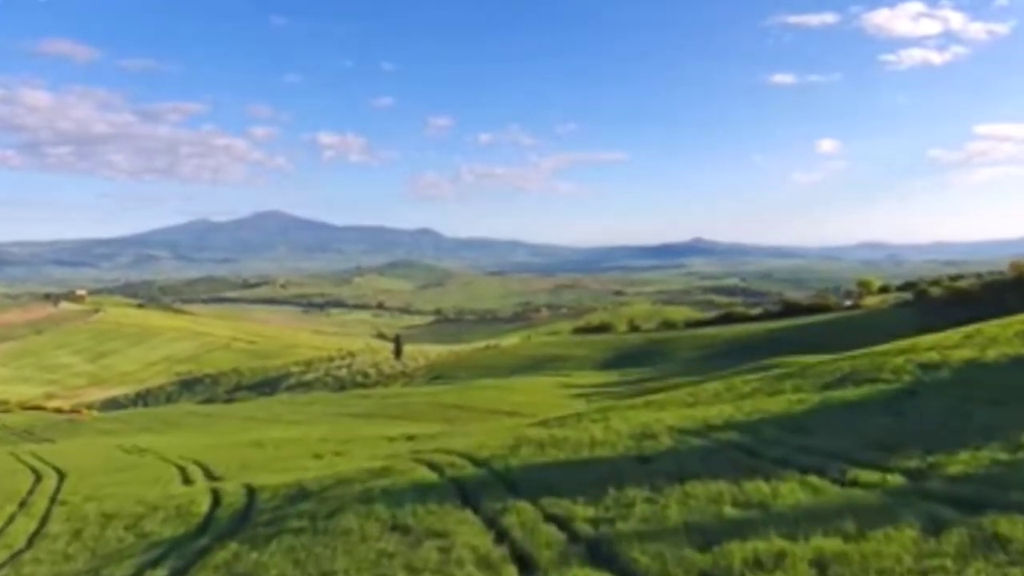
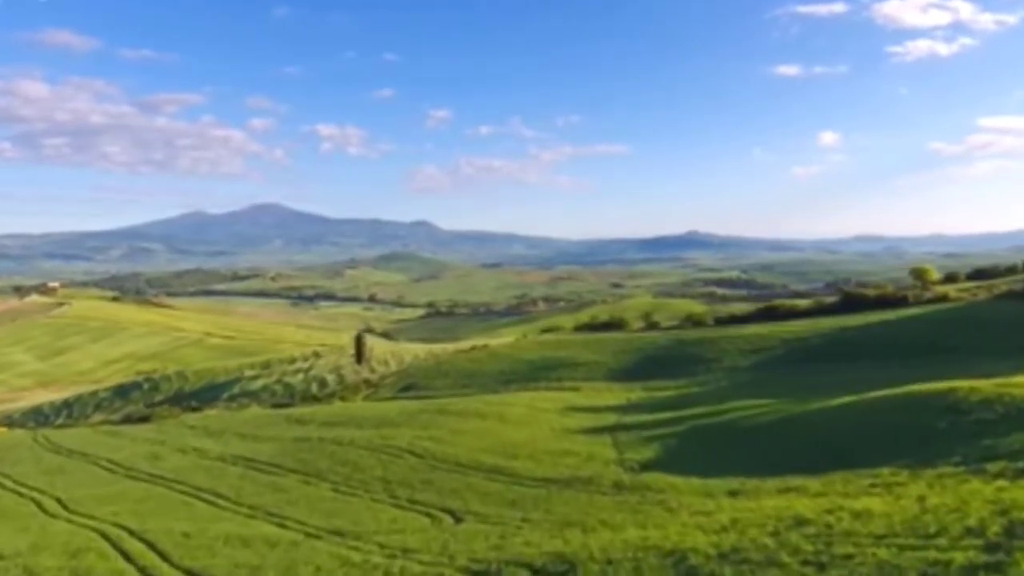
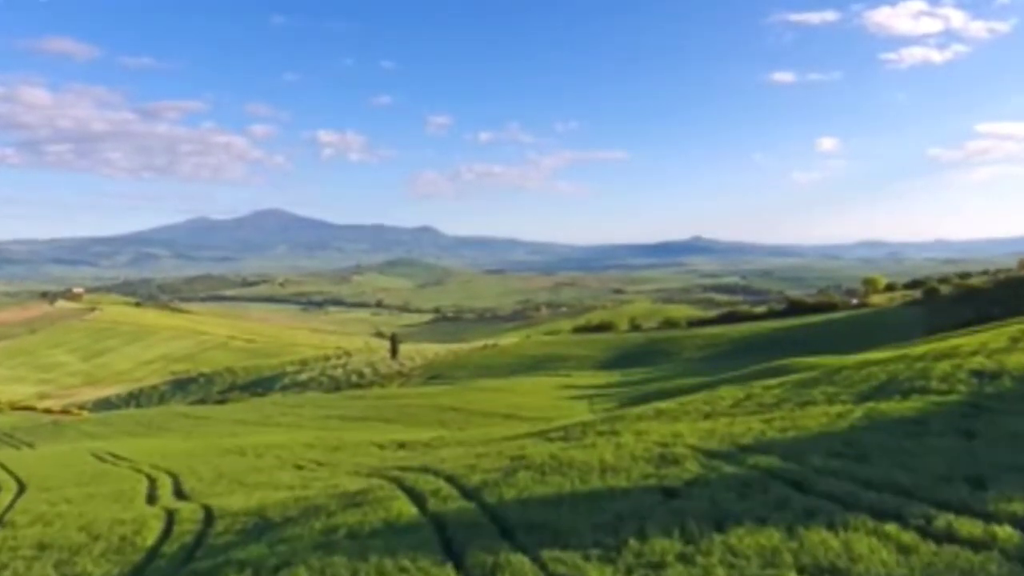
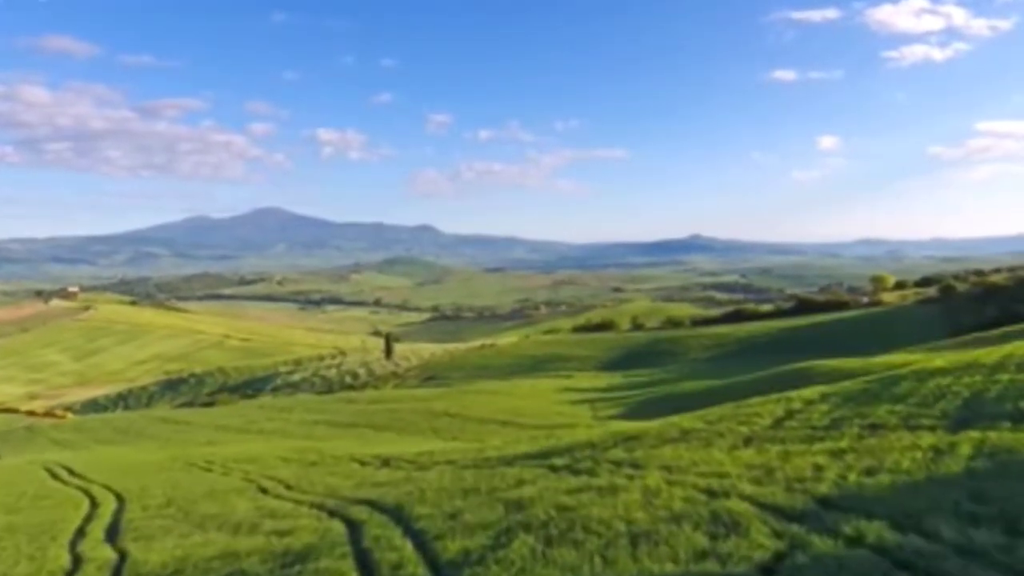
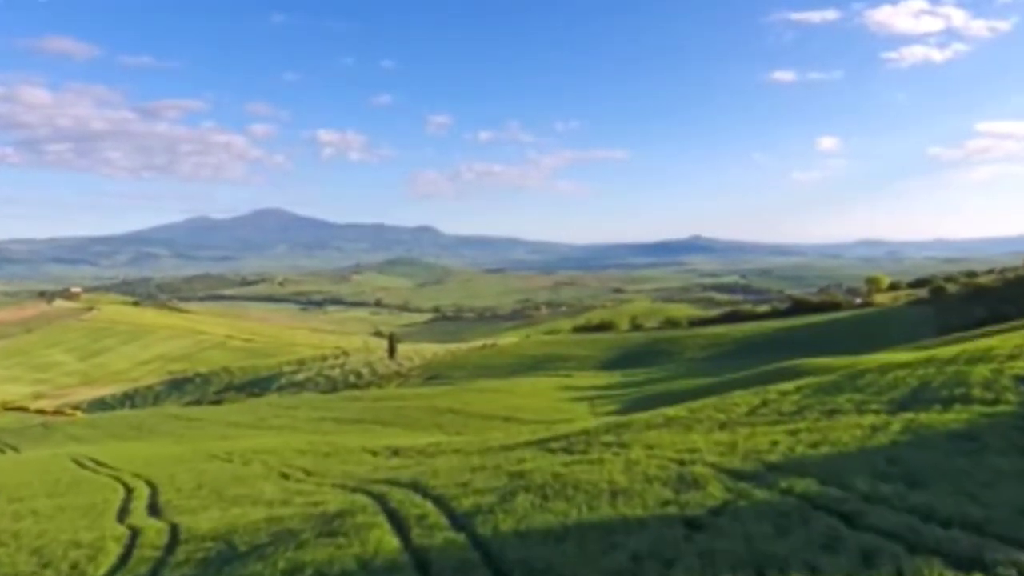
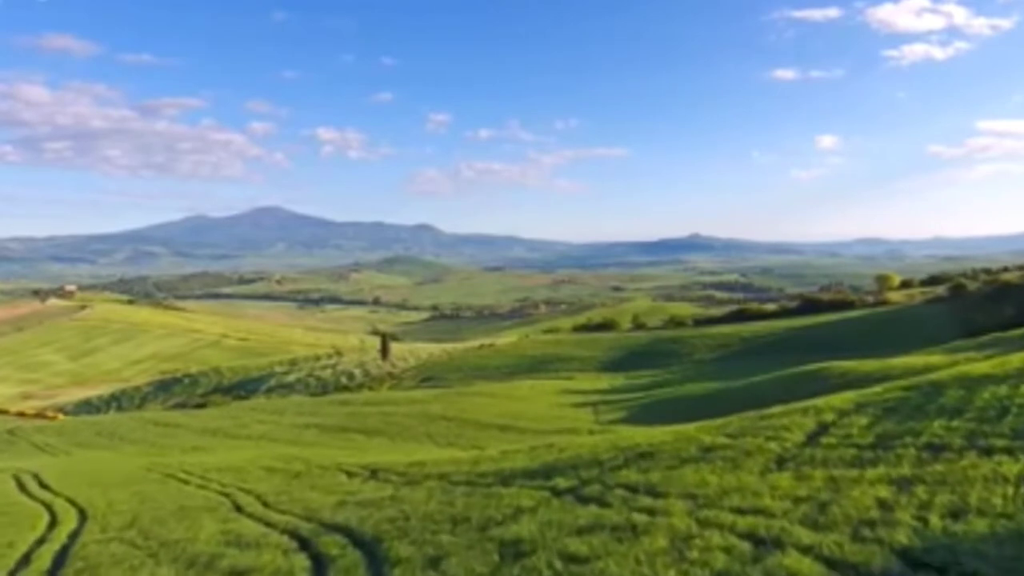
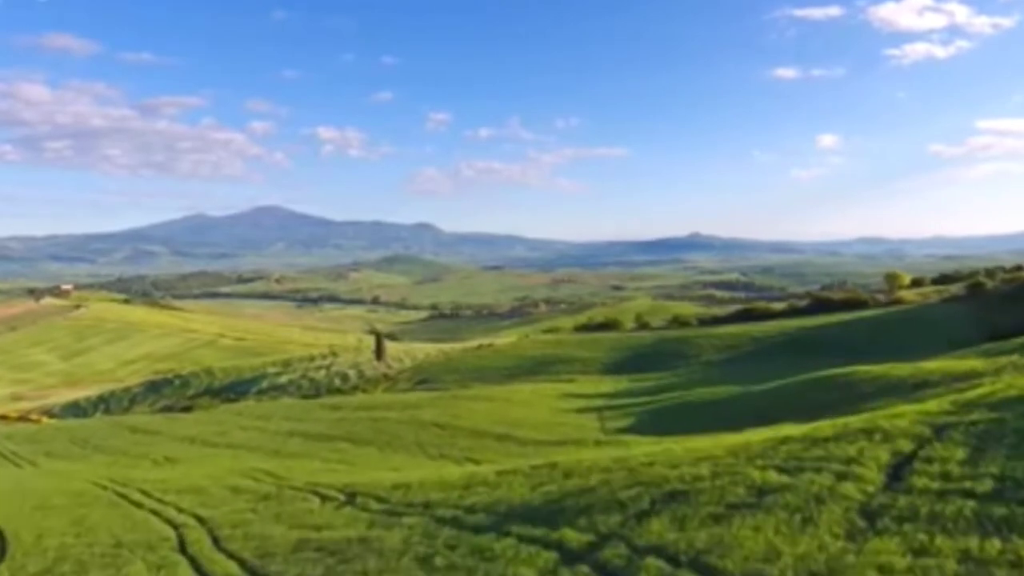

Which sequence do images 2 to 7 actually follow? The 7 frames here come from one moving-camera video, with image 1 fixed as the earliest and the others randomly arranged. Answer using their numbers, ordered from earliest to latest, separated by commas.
3, 5, 4, 6, 7, 2
